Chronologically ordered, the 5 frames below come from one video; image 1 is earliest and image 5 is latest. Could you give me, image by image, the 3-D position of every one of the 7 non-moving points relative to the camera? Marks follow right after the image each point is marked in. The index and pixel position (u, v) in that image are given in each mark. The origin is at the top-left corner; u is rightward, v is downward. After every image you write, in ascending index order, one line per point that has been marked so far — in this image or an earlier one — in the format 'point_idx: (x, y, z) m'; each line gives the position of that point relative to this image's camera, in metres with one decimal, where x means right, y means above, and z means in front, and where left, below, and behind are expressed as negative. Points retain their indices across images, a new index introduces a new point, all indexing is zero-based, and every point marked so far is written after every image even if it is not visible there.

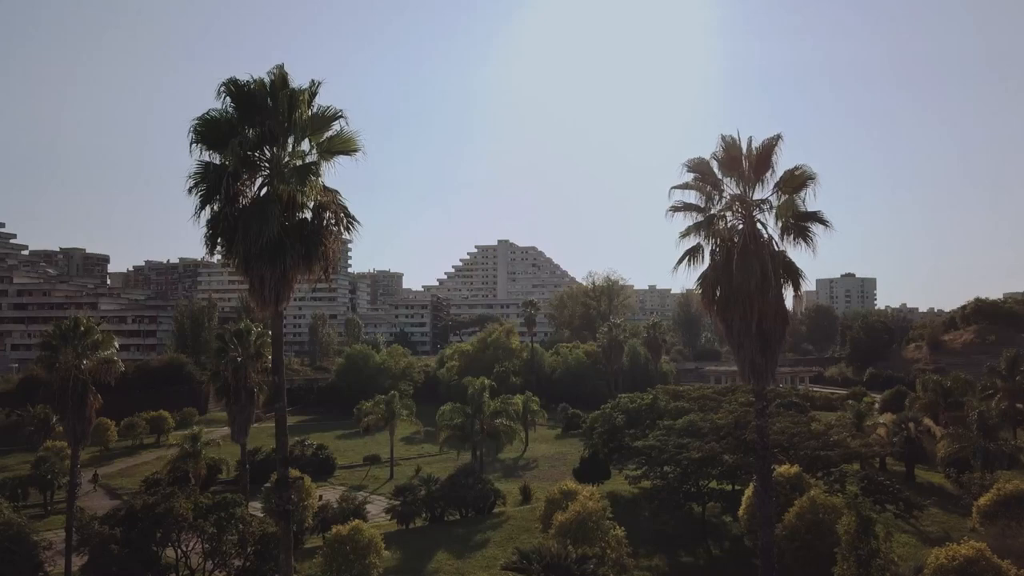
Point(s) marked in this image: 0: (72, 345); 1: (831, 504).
0: (-12.4, -1.6, +18.2) m
1: (+7.2, -4.9, +14.5) m
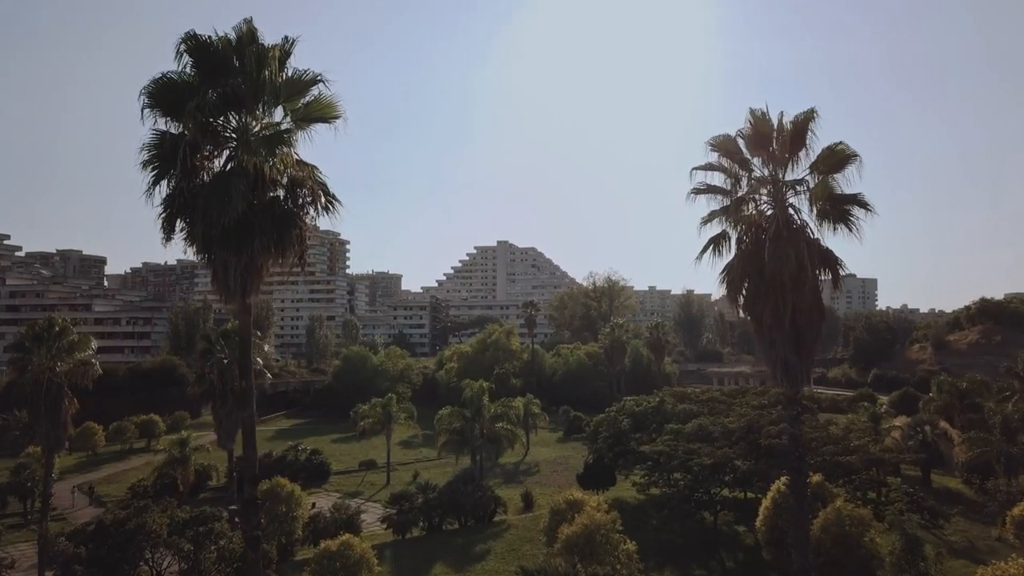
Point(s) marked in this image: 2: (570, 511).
0: (-12.4, -1.5, +17.3) m
1: (+7.3, -4.8, +13.5) m
2: (+1.4, -5.2, +15.1) m
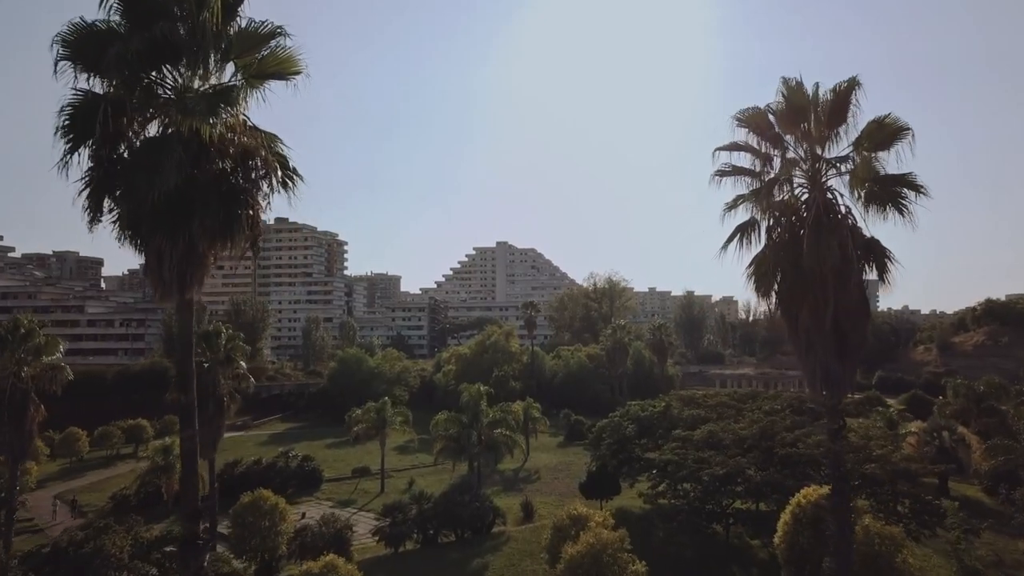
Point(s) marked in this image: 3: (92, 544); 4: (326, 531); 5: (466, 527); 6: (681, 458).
0: (-12.4, -1.5, +16.2) m
1: (+7.3, -4.7, +12.5) m
2: (+1.4, -5.2, +14.0) m
3: (-6.8, -4.1, +10.5) m
4: (-4.9, -6.4, +17.1) m
5: (-1.4, -7.3, +19.7) m
6: (+4.9, -4.9, +18.6) m
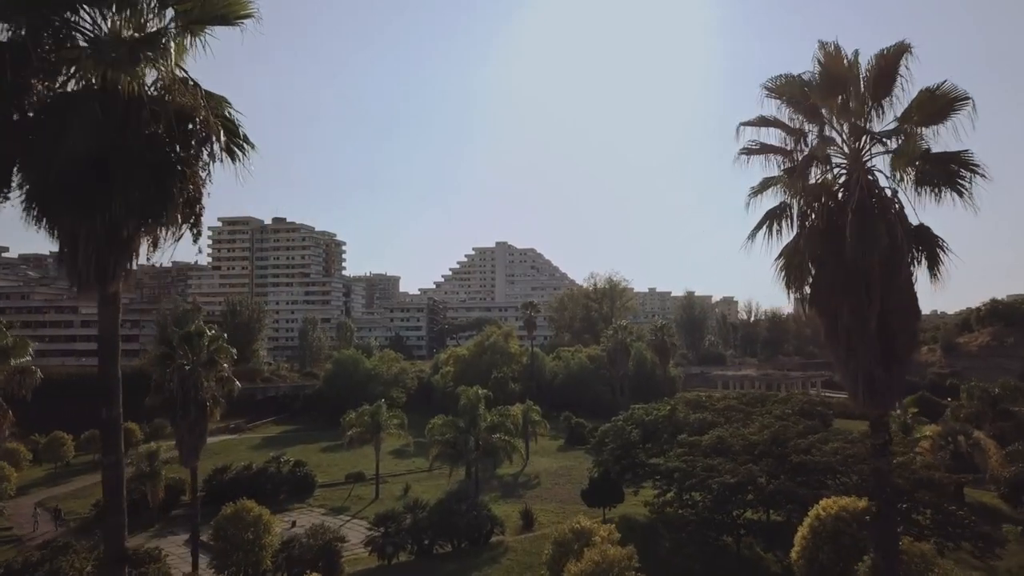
0: (-12.4, -1.5, +15.3) m
1: (+7.2, -4.7, +11.6) m
2: (+1.3, -5.1, +13.1) m
3: (-6.8, -4.1, +9.6) m
4: (-5.0, -6.4, +16.2) m
5: (-1.4, -7.2, +18.8) m
6: (+4.8, -4.9, +17.7) m
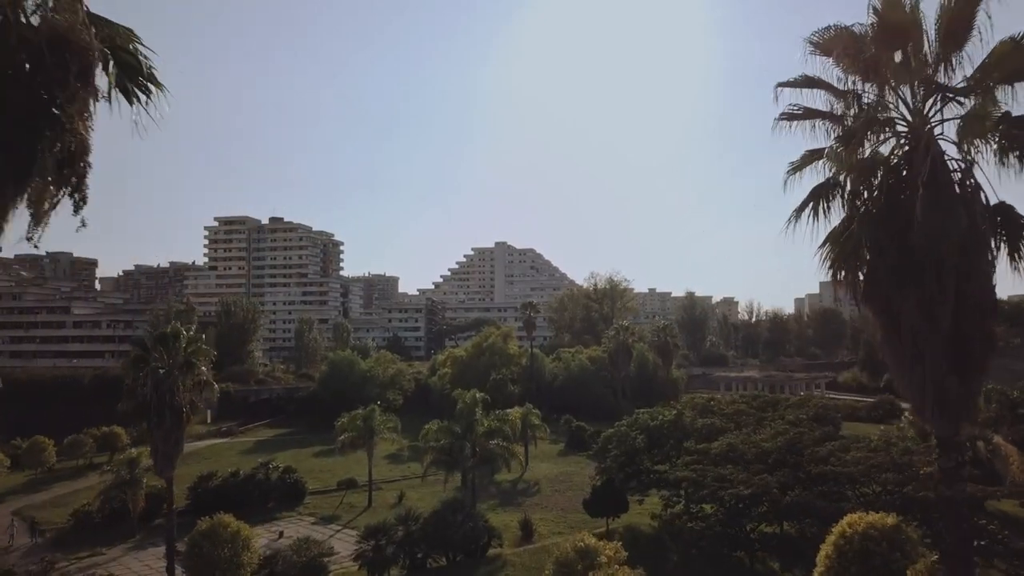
0: (-12.5, -1.4, +14.2) m
1: (+7.2, -4.6, +10.5) m
2: (+1.3, -5.1, +12.1) m
3: (-6.9, -4.0, +8.6) m
4: (-5.0, -6.3, +15.1) m
5: (-1.5, -7.2, +17.7) m
6: (+4.8, -4.8, +16.6) m
